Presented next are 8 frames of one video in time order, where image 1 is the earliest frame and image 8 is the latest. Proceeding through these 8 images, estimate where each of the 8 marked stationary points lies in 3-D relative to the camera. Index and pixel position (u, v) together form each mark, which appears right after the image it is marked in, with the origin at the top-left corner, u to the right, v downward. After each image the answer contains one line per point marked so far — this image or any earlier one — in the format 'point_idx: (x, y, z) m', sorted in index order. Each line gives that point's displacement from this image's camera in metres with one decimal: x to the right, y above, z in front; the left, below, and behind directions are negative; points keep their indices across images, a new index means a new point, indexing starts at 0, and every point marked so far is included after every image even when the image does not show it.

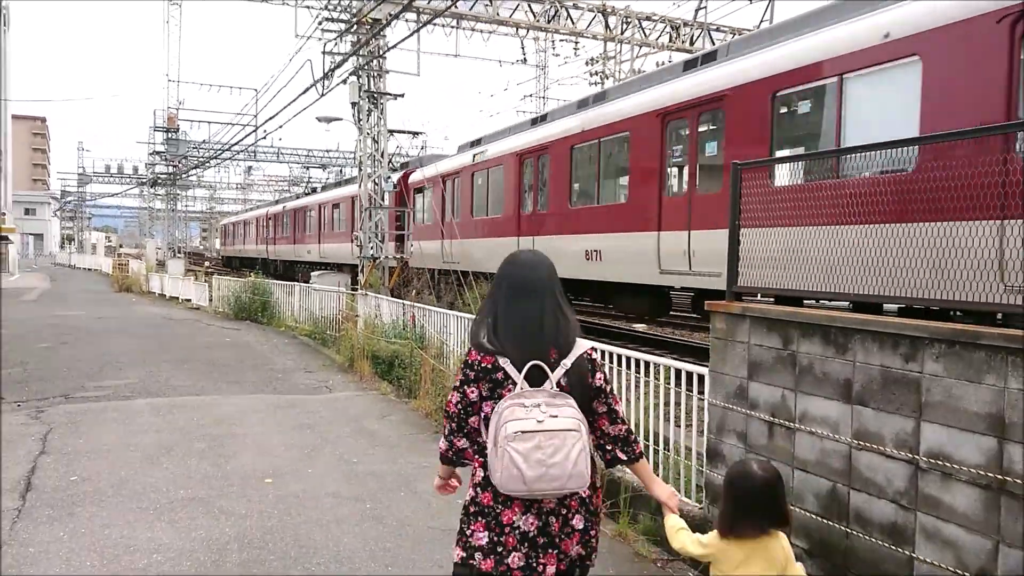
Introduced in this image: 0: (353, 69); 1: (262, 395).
0: (-2.7, +3.7, +14.6) m
1: (-2.4, -1.0, +8.1) m
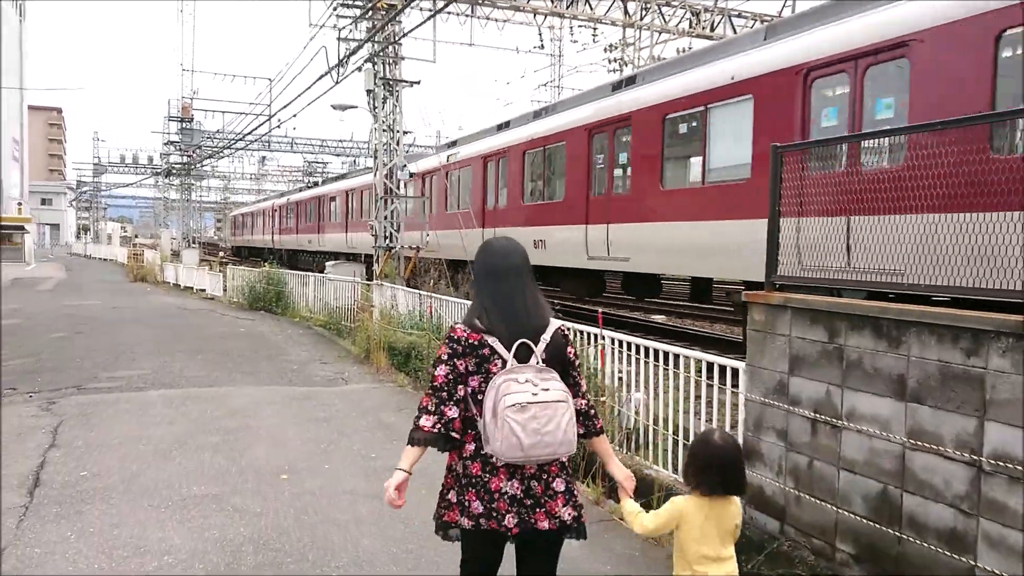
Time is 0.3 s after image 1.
0: (-2.4, +3.9, +14.4) m
1: (-2.2, -0.9, +7.9) m
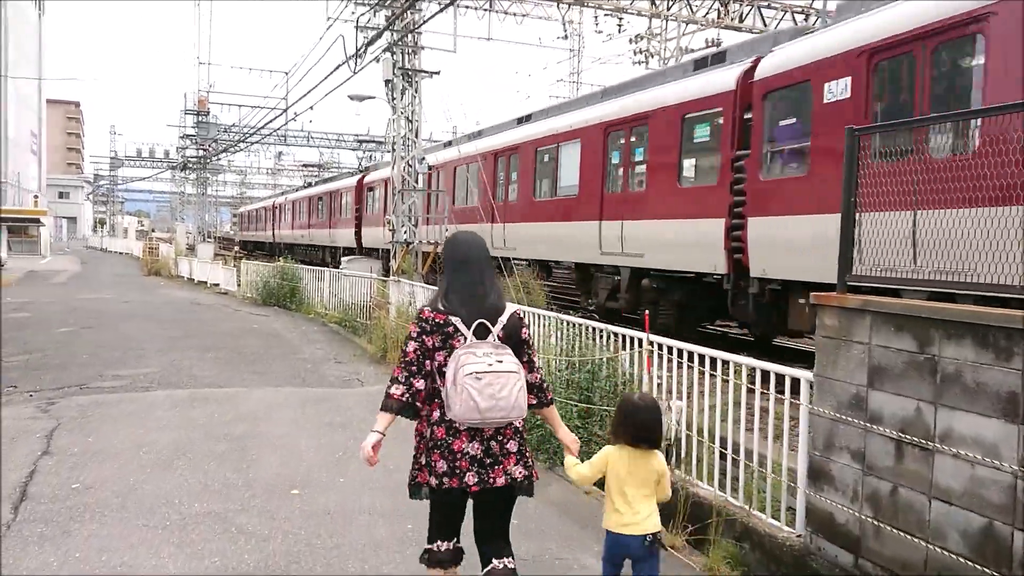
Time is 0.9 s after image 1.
0: (-2.1, +4.0, +14.0) m
1: (-1.9, -0.9, +7.5) m
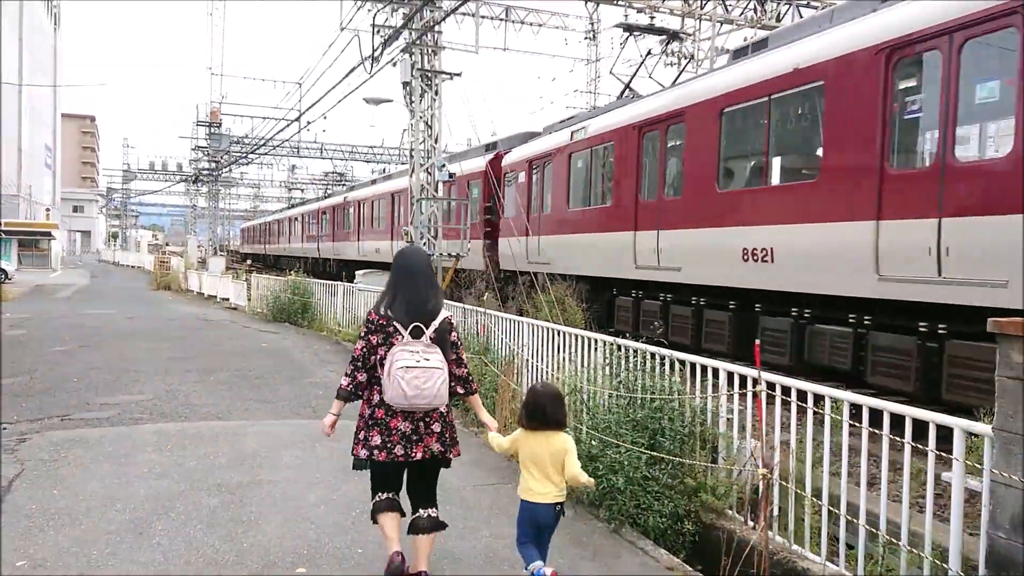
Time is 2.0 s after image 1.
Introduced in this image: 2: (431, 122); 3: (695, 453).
0: (-1.7, +3.7, +13.1) m
1: (-1.6, -1.0, +6.6) m
2: (-1.3, +2.6, +13.5) m
3: (+1.0, -0.9, +4.6) m
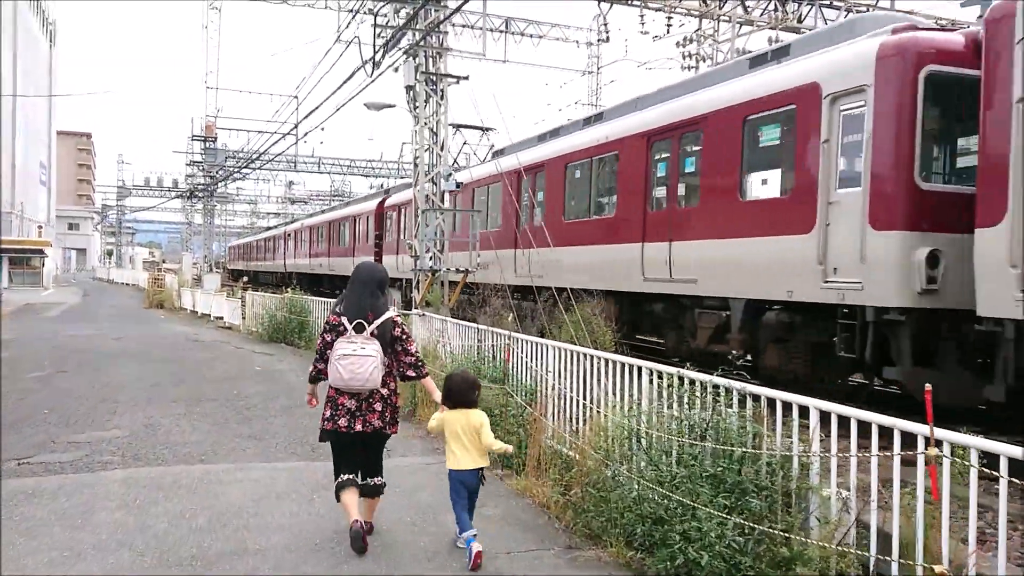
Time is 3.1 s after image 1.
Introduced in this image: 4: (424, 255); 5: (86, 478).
0: (-1.5, +3.5, +12.3) m
1: (-1.4, -1.1, +5.7) m
2: (-1.1, +2.4, +12.7) m
3: (+1.2, -1.0, +3.7) m
4: (-1.3, +0.5, +12.4) m
5: (-2.5, -1.1, +5.0) m
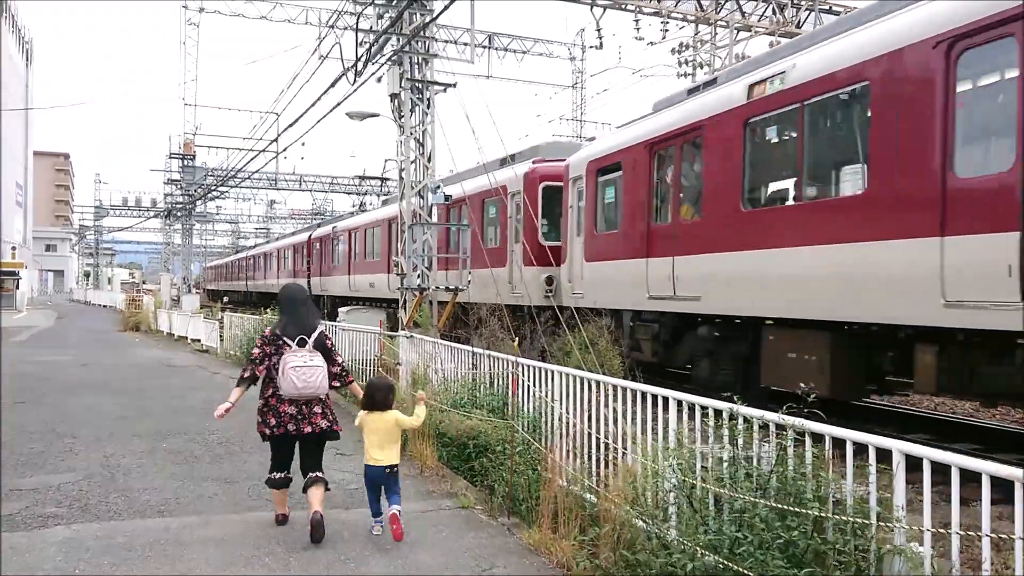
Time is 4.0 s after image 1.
0: (-1.6, +3.2, +11.6) m
1: (-1.4, -1.3, +4.9) m
2: (-1.3, +2.1, +12.0) m
3: (+1.3, -1.0, +3.0) m
4: (-1.4, +0.2, +11.7) m
5: (-2.5, -1.3, +4.3) m
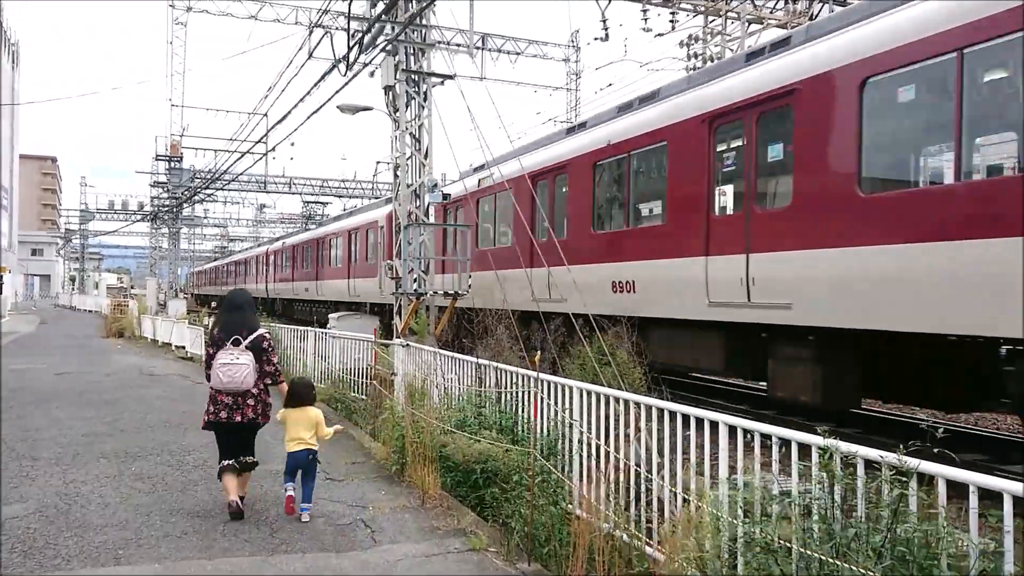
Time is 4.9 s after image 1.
0: (-1.6, +3.1, +10.9) m
1: (-1.3, -1.3, +4.2) m
2: (-1.2, +2.0, +11.3) m
3: (+1.4, -1.1, +2.3) m
4: (-1.3, +0.2, +10.9) m
5: (-2.4, -1.3, +3.5) m
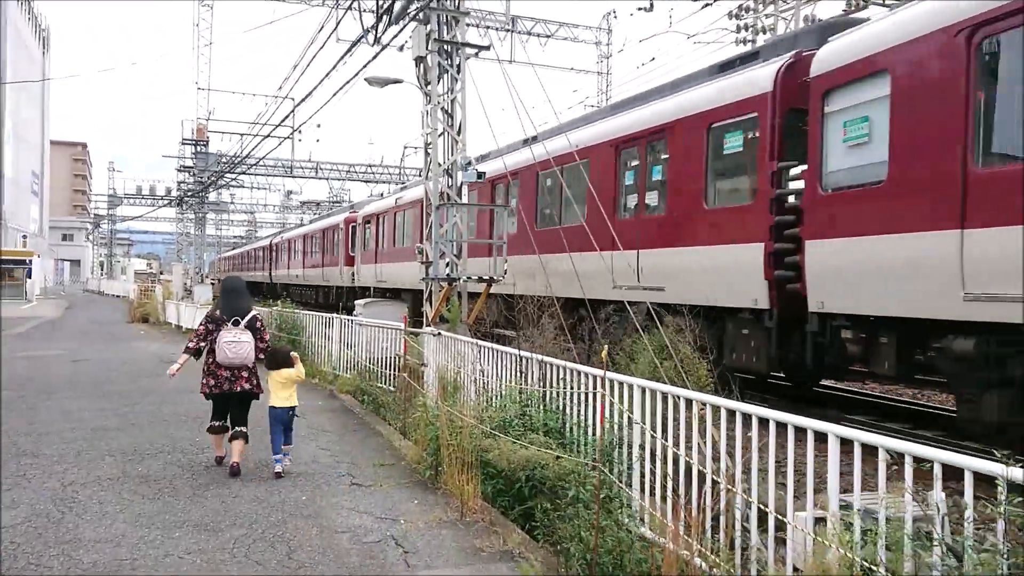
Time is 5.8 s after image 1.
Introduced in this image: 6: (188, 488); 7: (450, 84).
0: (-1.1, +3.3, +10.2) m
1: (-1.0, -1.2, +3.5) m
2: (-0.7, +2.2, +10.6) m
3: (+1.6, -1.0, +1.5) m
4: (-0.9, +0.3, +10.3) m
5: (-2.1, -1.2, +2.9) m
6: (-2.0, -1.2, +5.2) m
7: (-0.8, +2.5, +10.5) m
